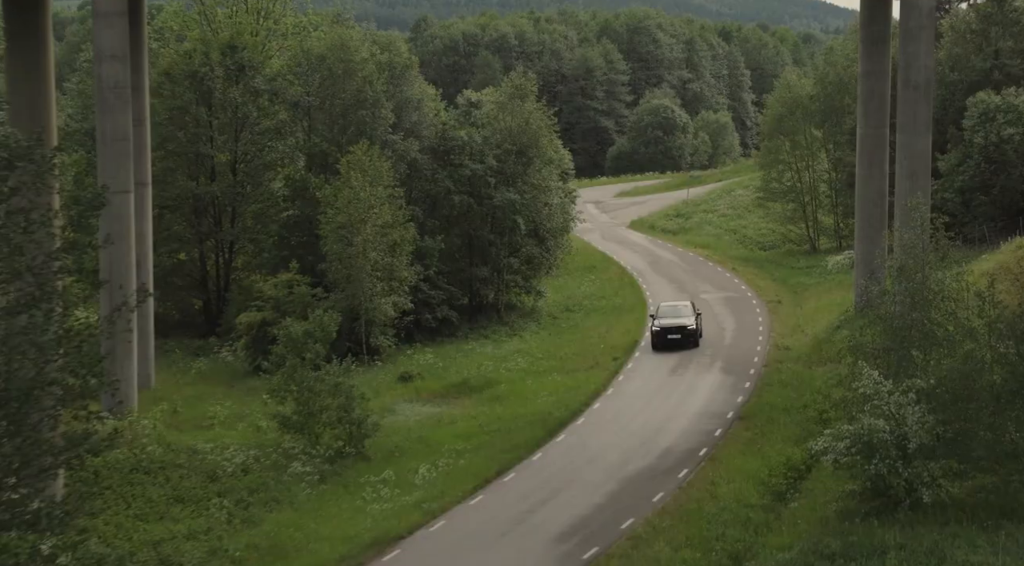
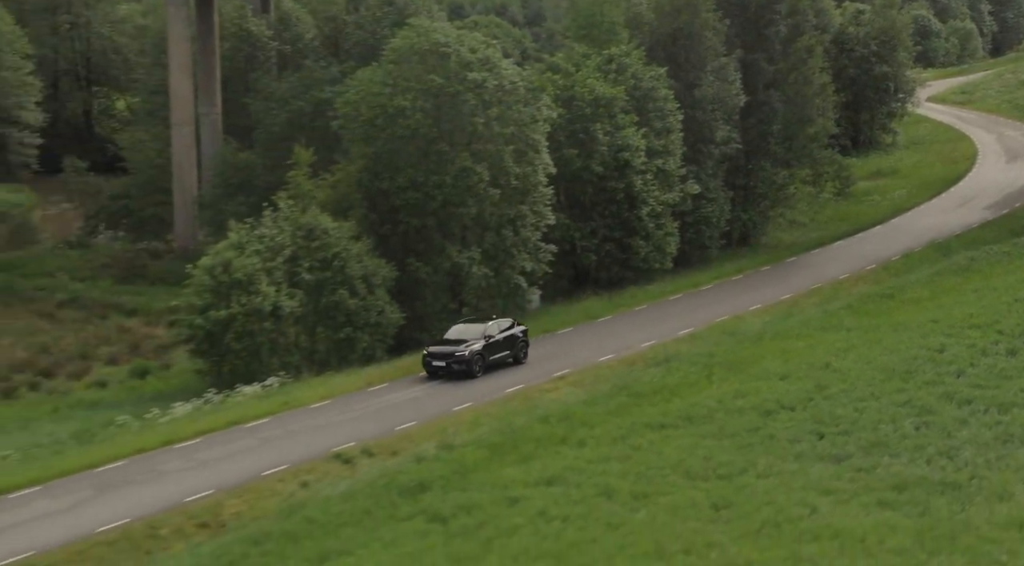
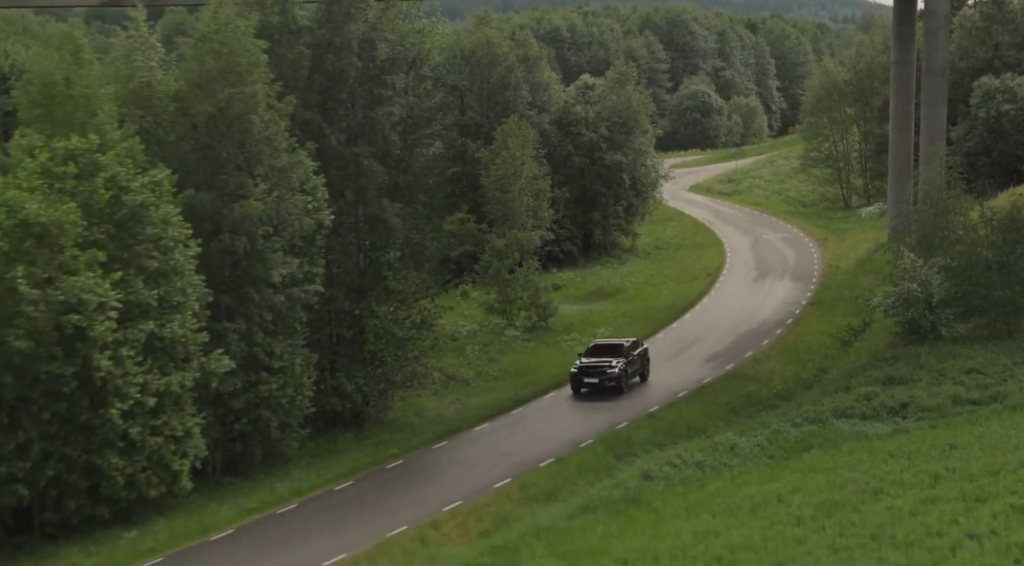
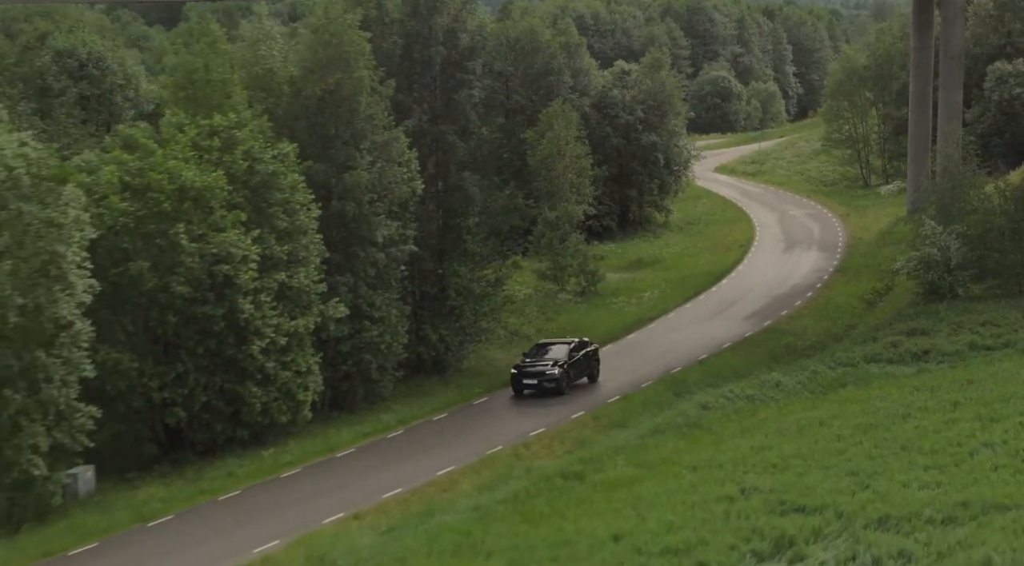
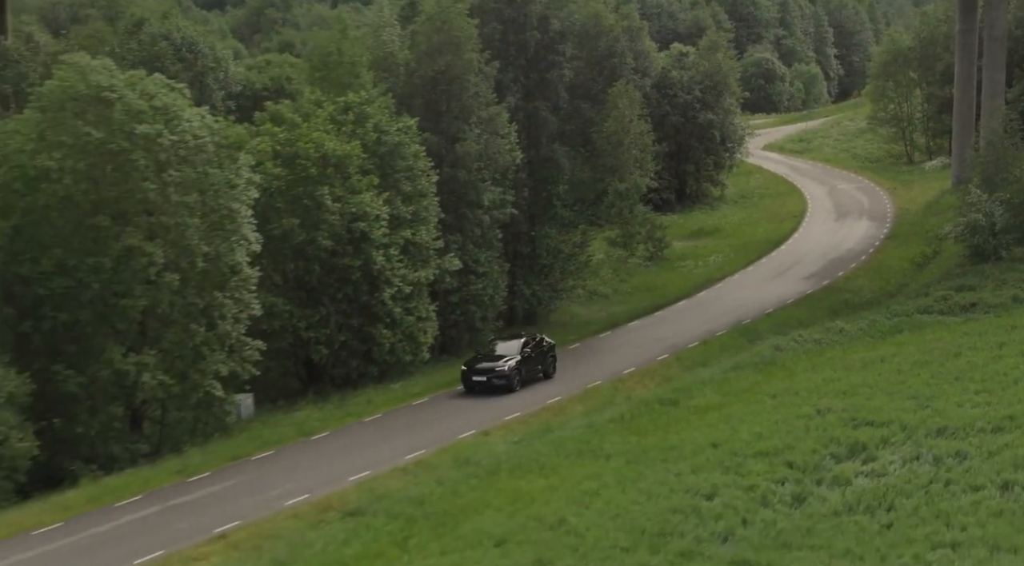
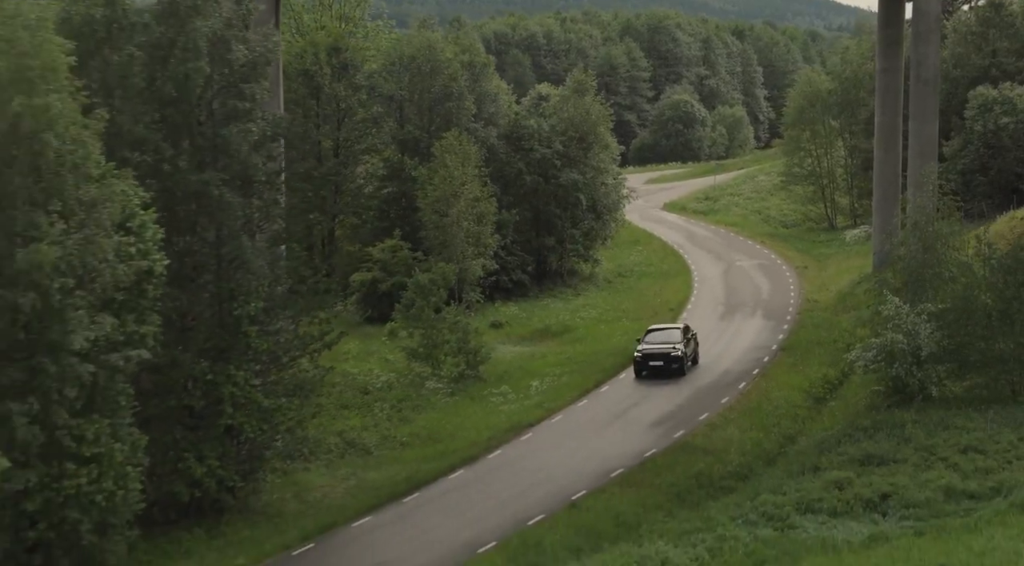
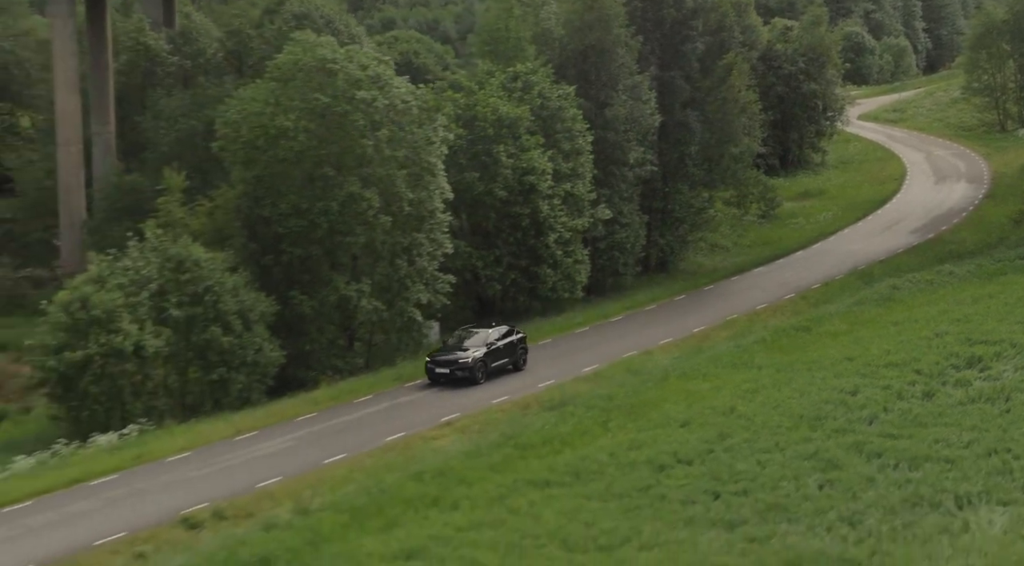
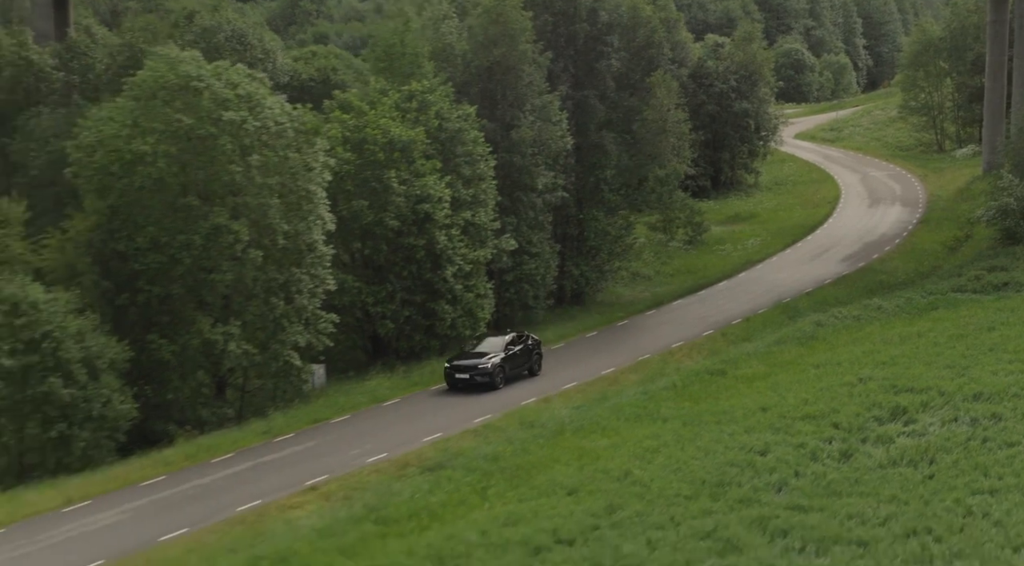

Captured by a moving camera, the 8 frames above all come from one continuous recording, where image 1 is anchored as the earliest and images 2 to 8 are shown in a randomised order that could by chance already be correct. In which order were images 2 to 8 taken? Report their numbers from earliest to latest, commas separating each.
6, 3, 4, 5, 8, 7, 2
